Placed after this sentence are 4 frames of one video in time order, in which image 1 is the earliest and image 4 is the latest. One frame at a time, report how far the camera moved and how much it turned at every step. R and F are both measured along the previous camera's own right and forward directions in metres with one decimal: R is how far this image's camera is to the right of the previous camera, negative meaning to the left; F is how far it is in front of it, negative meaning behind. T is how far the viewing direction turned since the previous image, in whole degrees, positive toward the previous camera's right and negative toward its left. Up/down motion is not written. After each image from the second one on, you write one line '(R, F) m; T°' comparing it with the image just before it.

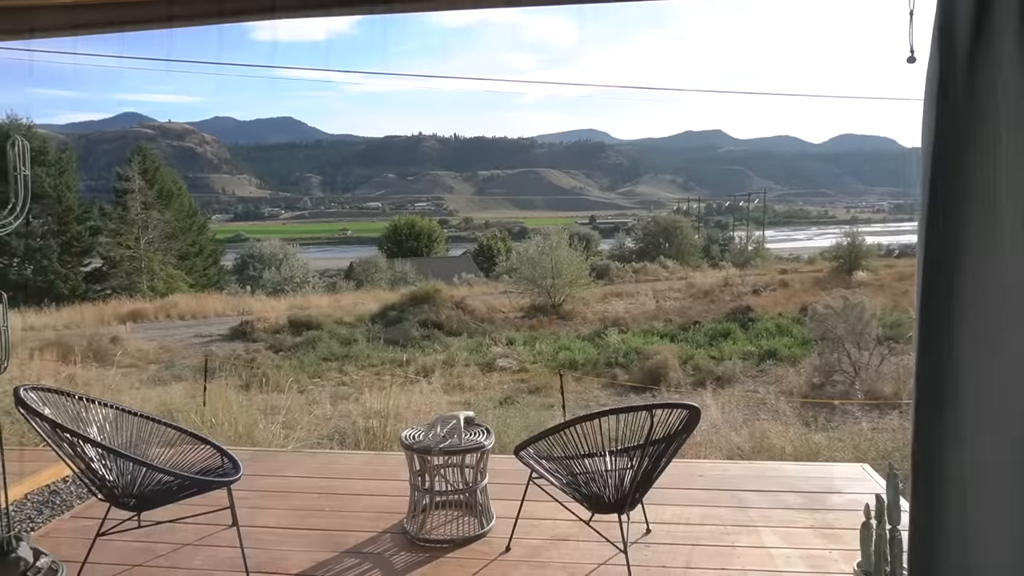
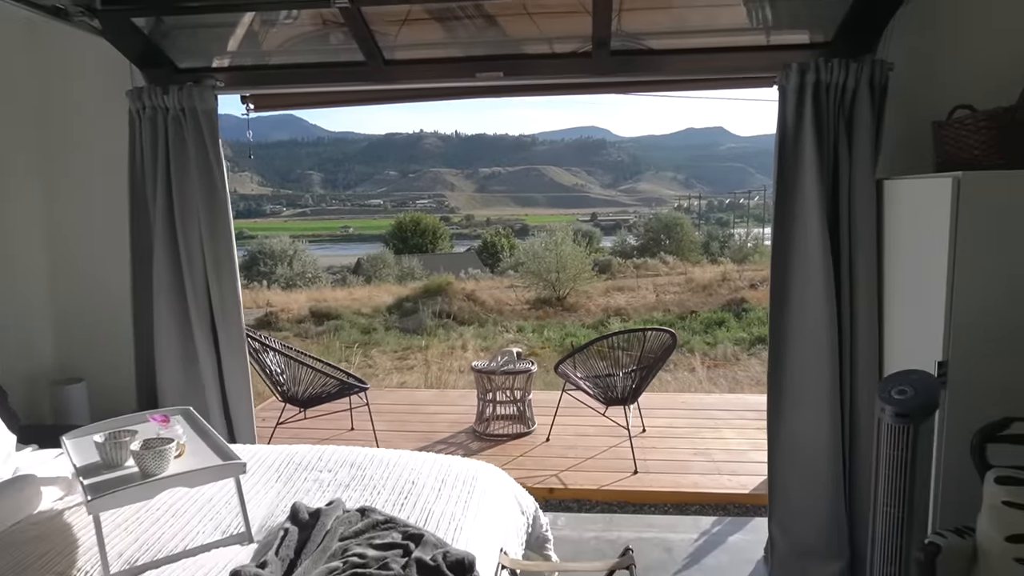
(-0.2, -1.3) m; 0°
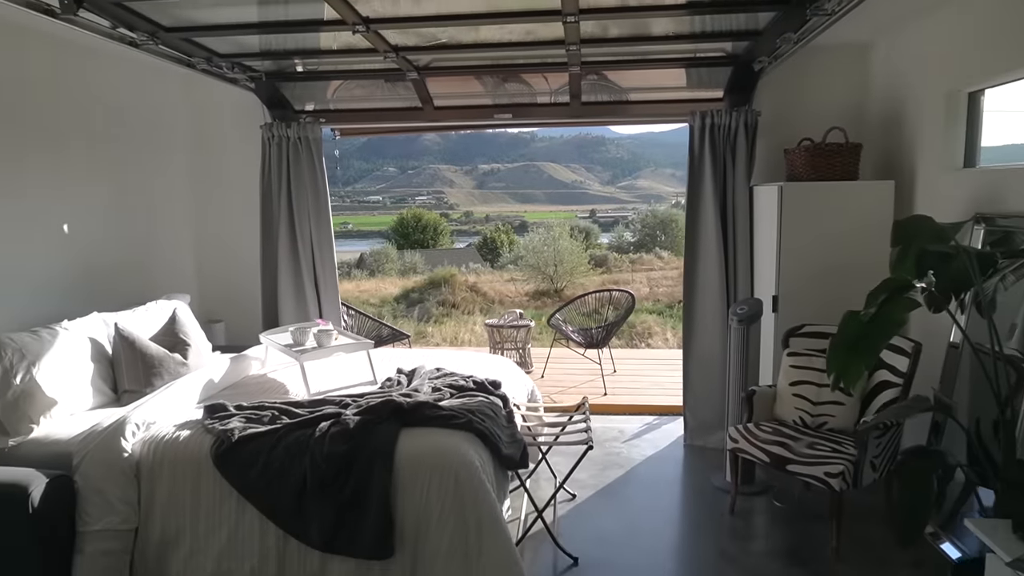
(0.0, -1.4) m; 0°
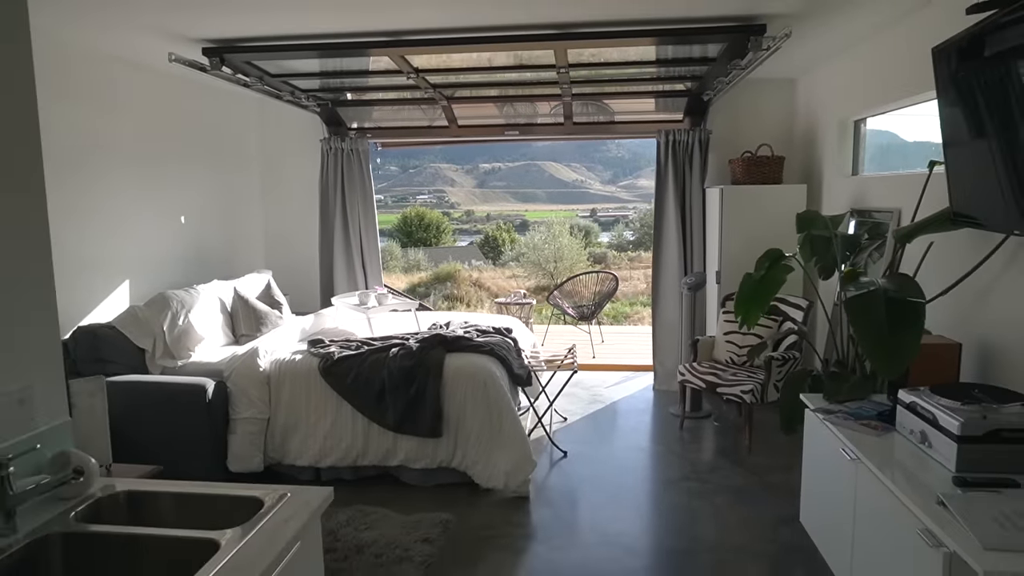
(0.0, -1.1) m; 0°
